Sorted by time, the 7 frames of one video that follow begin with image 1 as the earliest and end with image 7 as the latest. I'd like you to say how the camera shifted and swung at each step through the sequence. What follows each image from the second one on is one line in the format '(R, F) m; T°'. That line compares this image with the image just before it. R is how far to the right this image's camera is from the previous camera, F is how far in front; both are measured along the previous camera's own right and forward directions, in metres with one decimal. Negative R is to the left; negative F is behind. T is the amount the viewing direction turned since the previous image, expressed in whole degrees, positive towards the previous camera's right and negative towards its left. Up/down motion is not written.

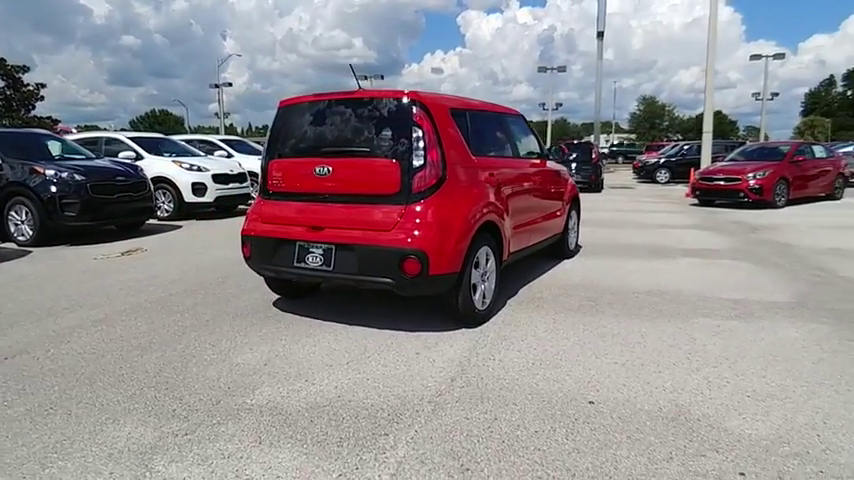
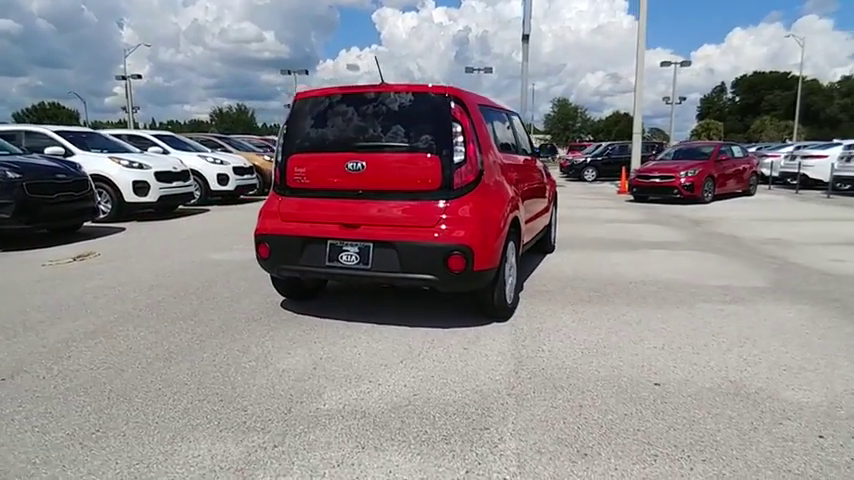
(-1.0, +0.1) m; +9°
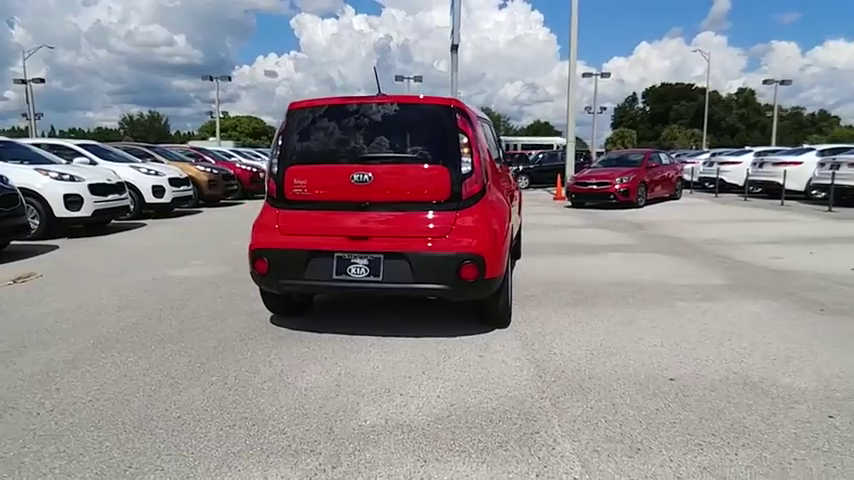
(-0.7, 0.0) m; +8°
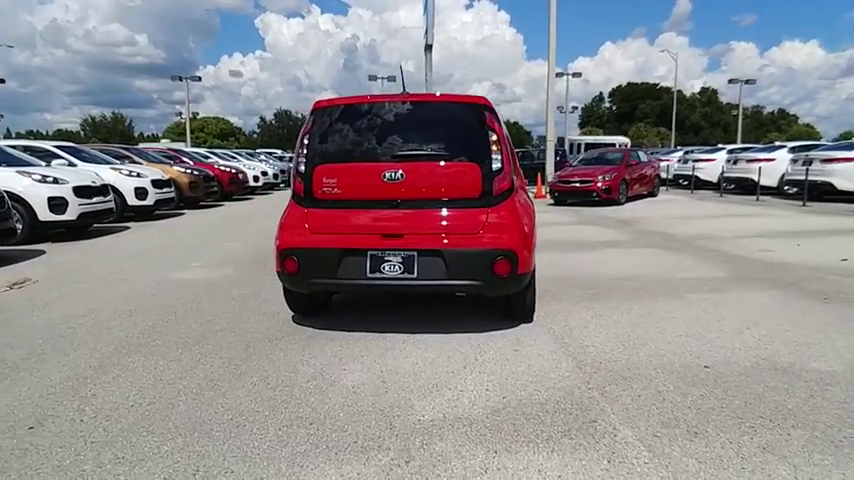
(-0.5, 0.0) m; +3°
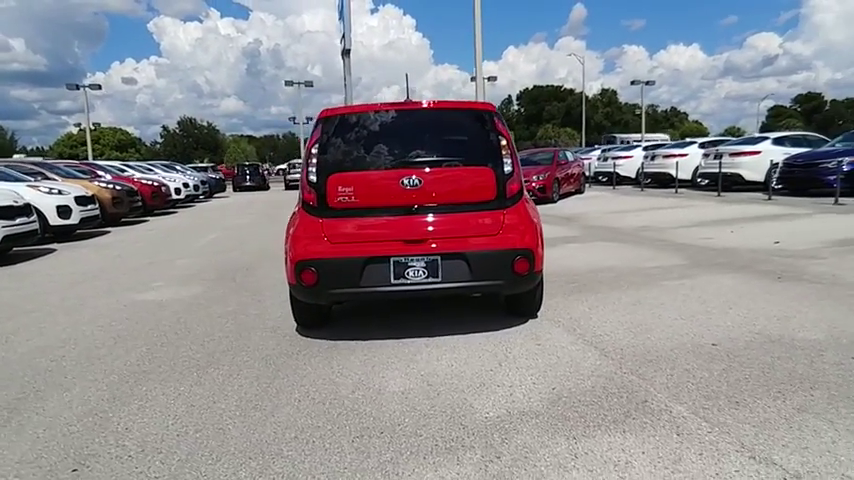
(-0.9, 0.0) m; +9°
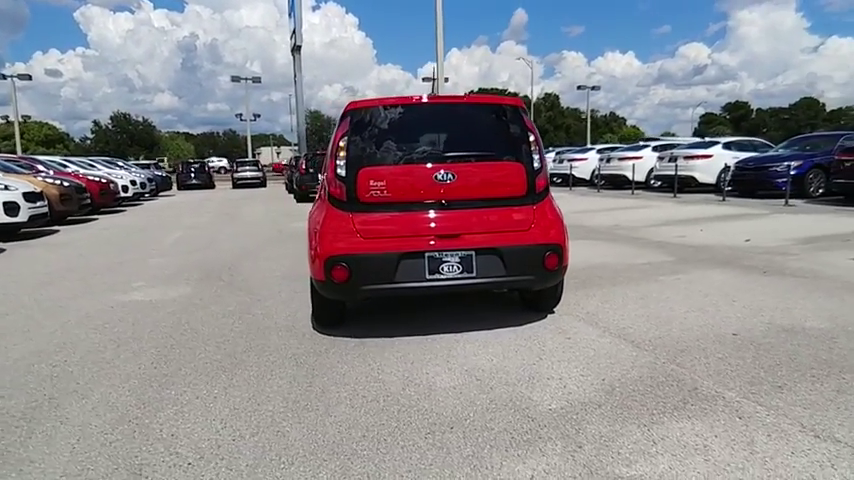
(-0.8, +0.1) m; +6°
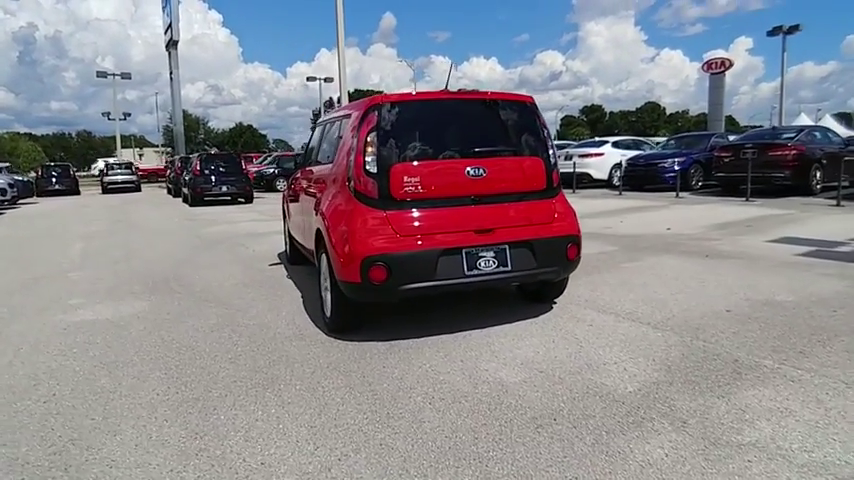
(-1.3, +0.2) m; +13°
